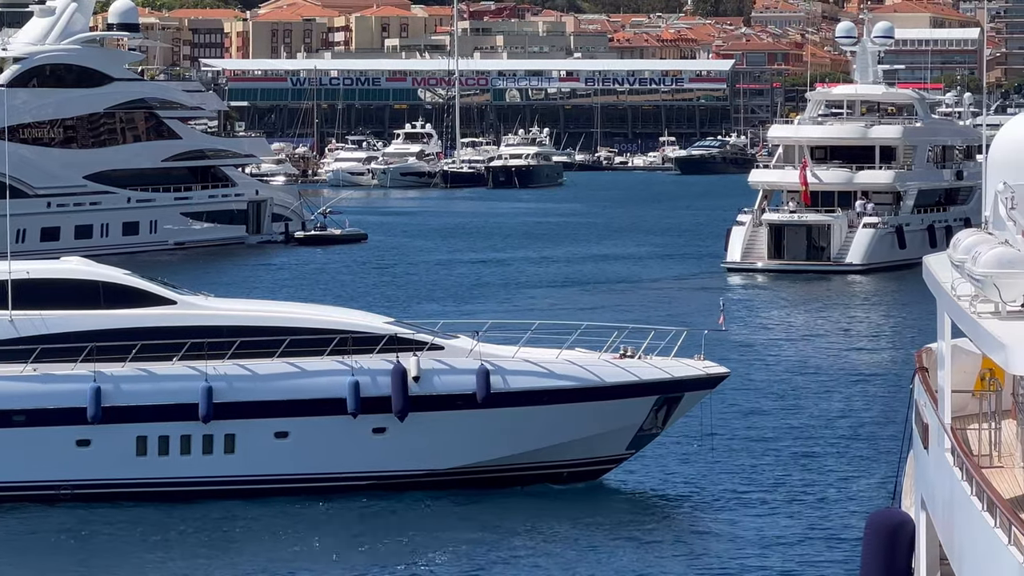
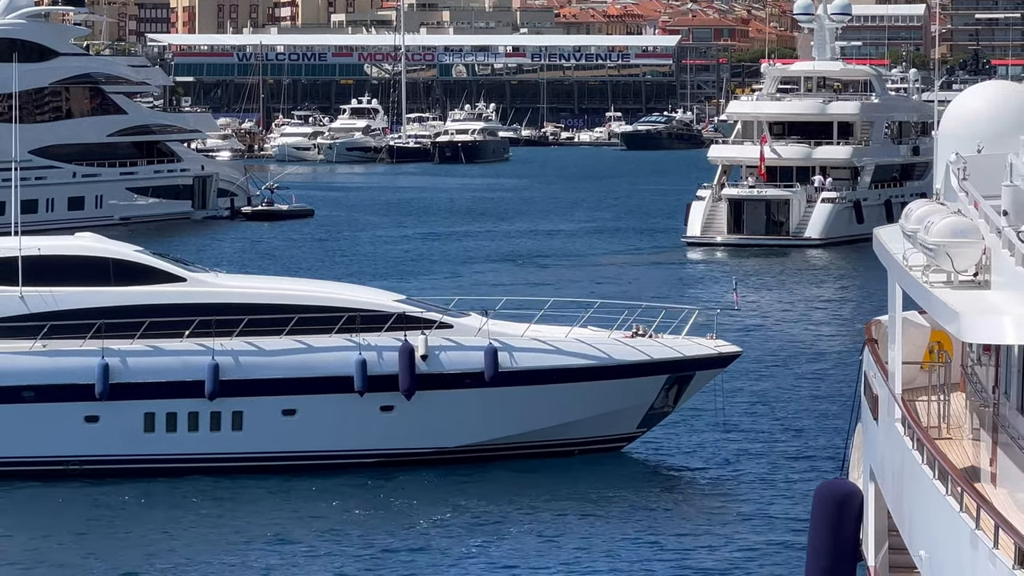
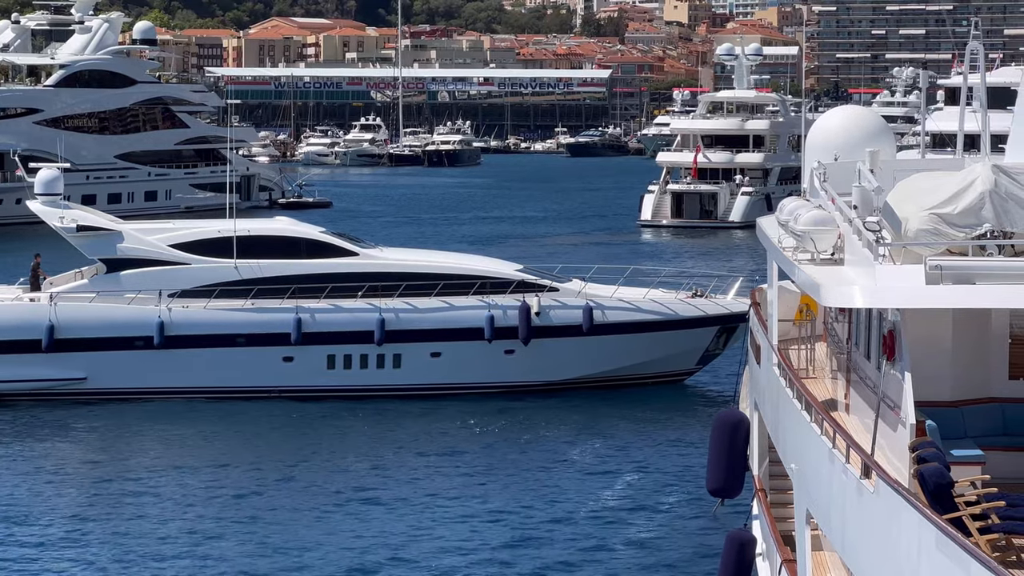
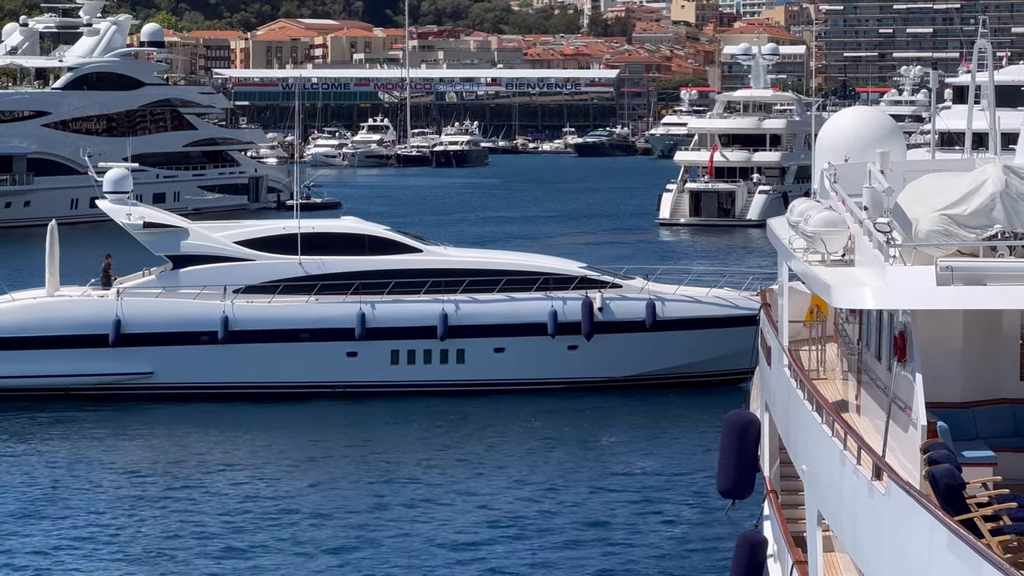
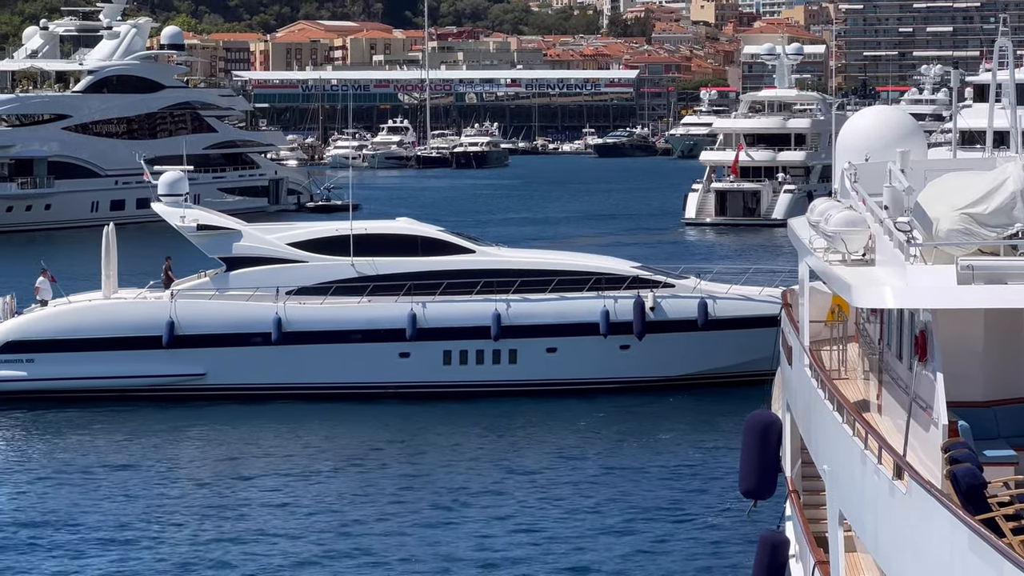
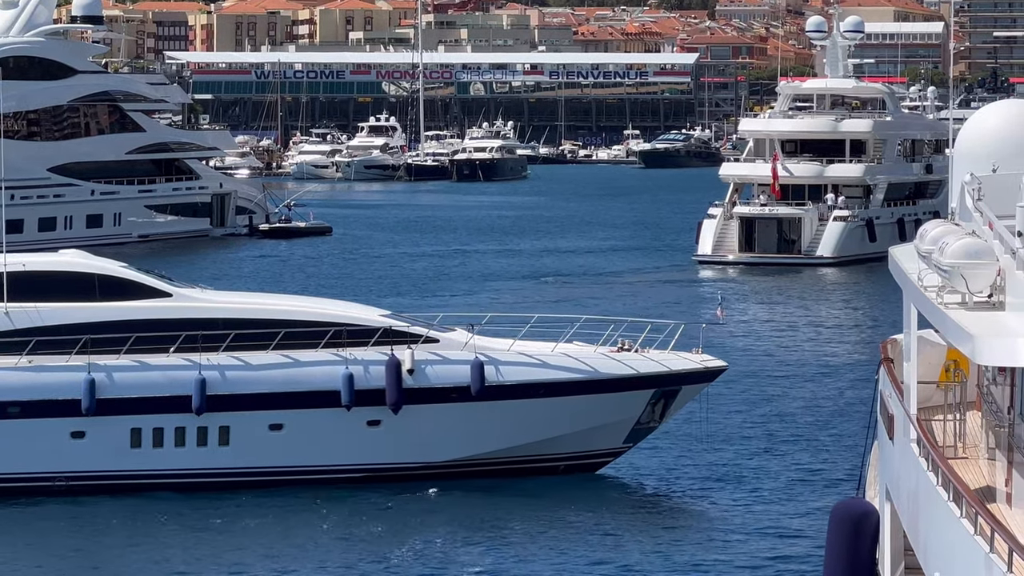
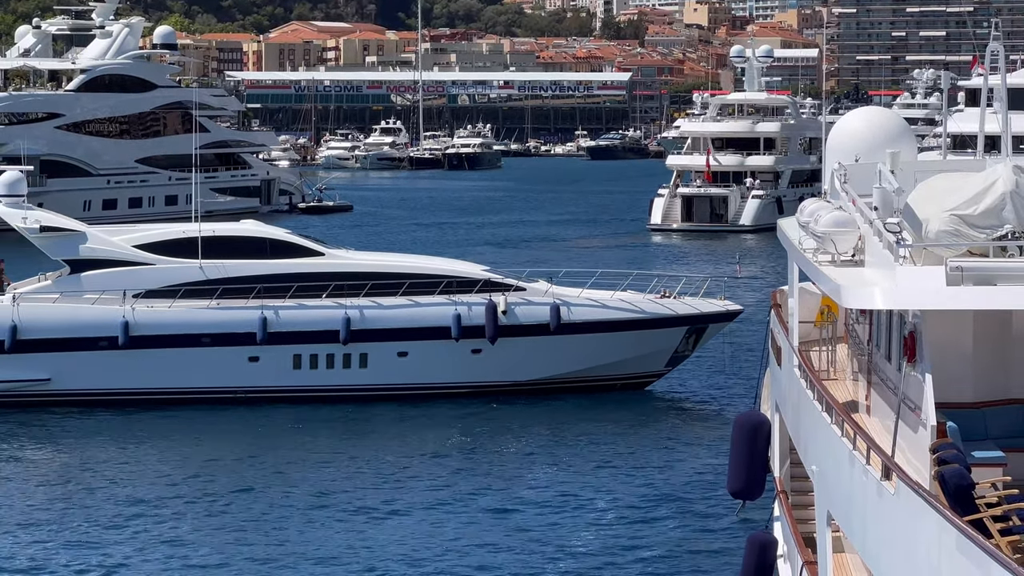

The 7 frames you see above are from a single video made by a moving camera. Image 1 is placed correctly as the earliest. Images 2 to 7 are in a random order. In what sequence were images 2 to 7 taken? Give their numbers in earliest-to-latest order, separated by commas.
6, 2, 7, 3, 4, 5
